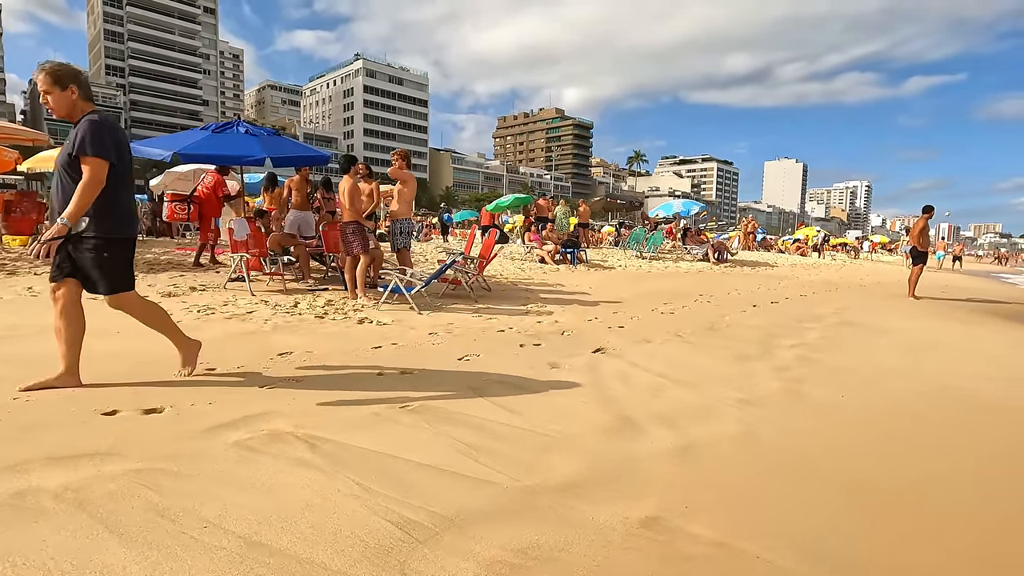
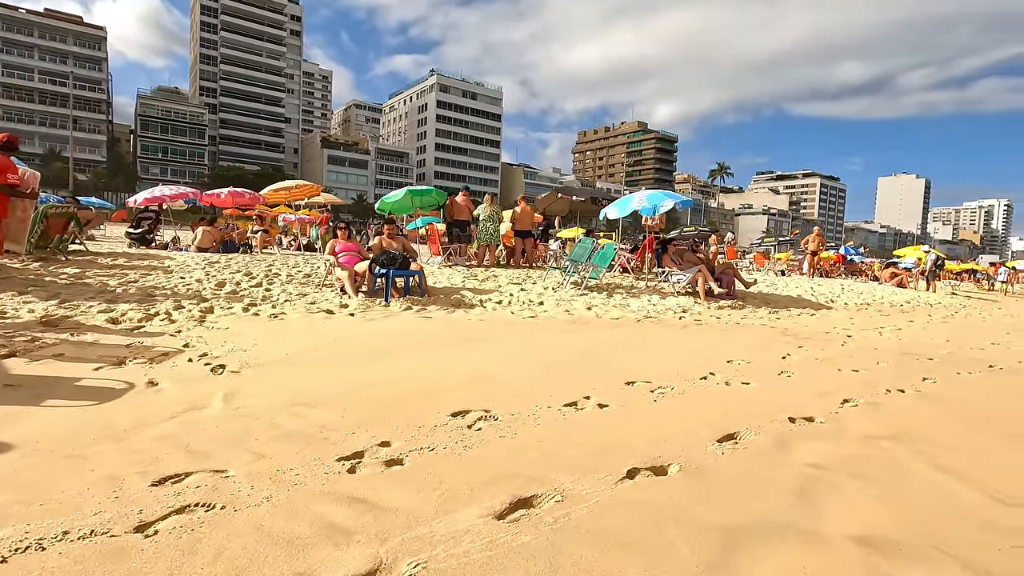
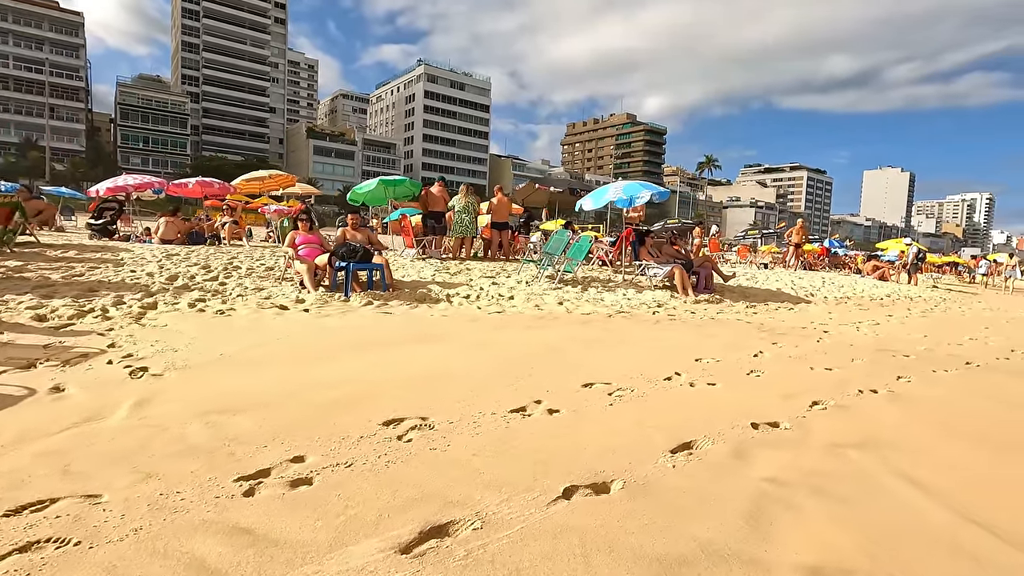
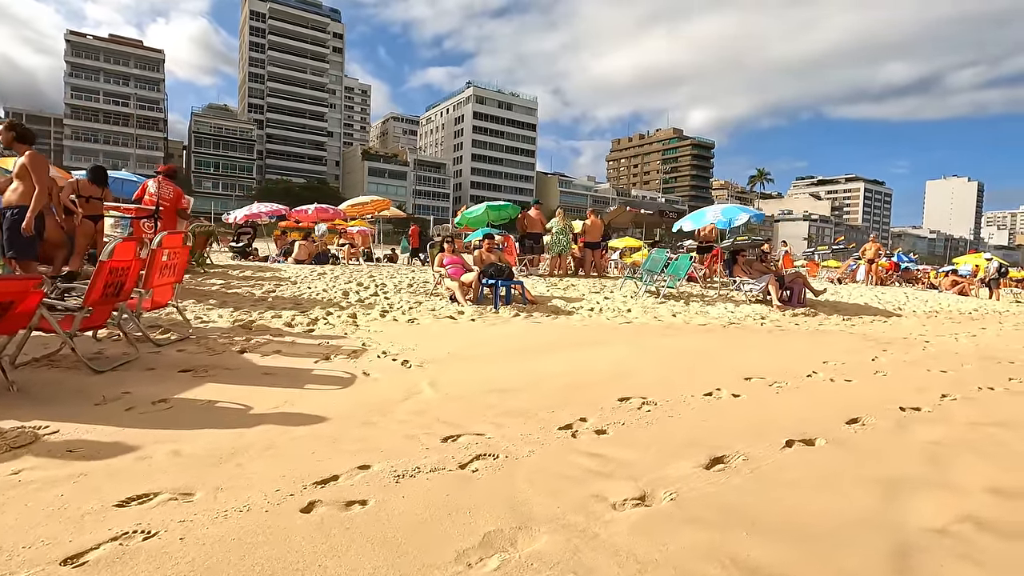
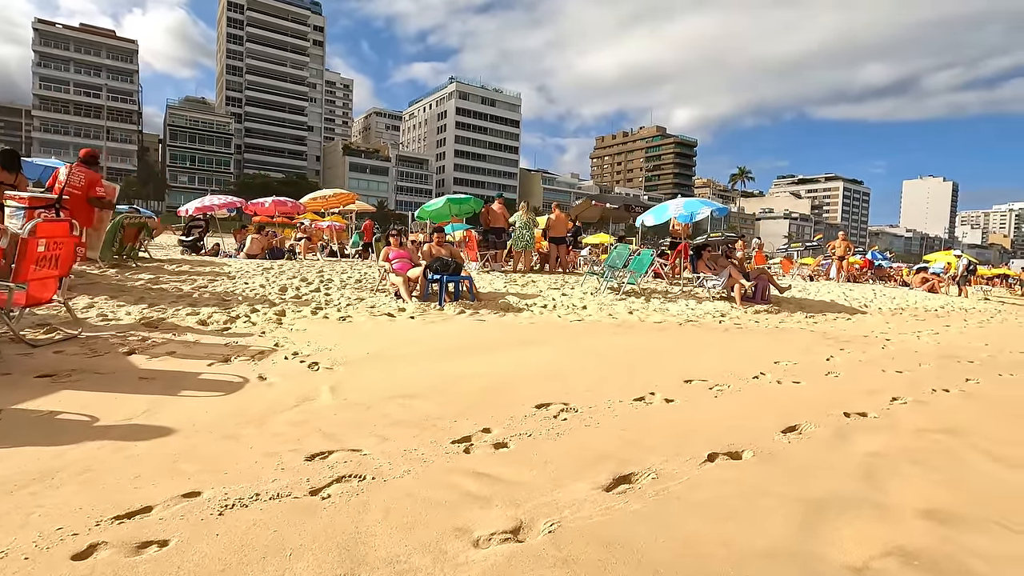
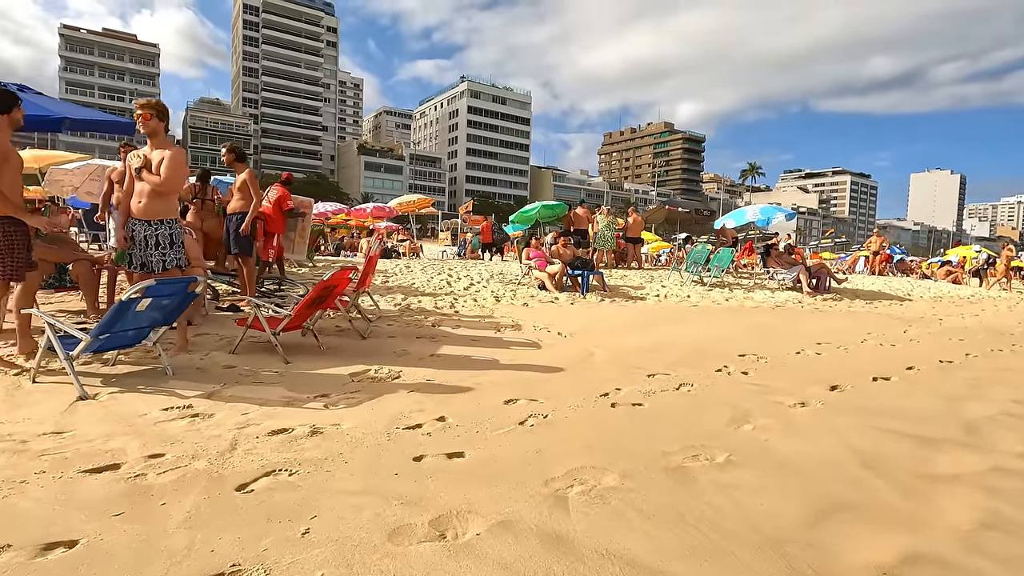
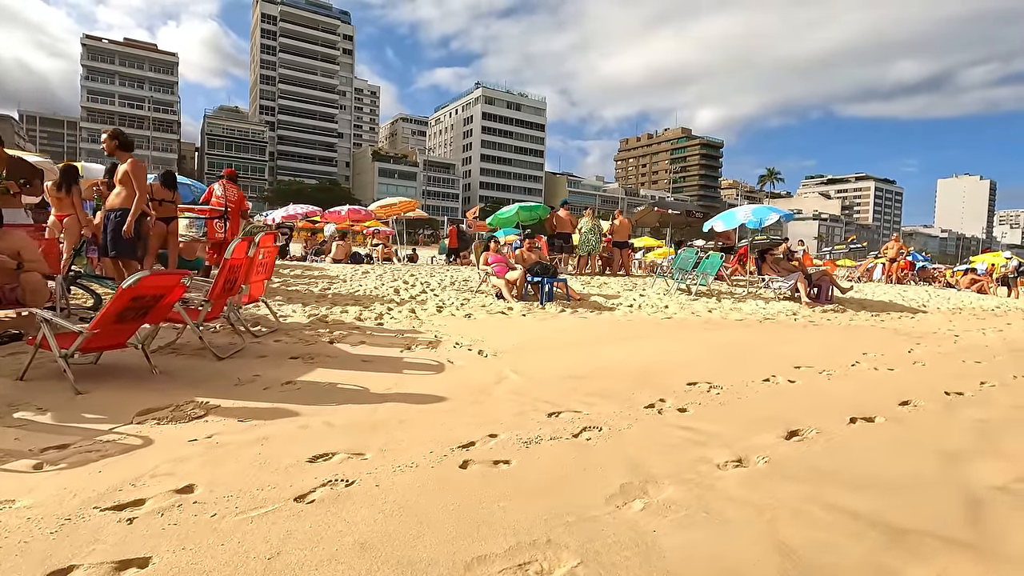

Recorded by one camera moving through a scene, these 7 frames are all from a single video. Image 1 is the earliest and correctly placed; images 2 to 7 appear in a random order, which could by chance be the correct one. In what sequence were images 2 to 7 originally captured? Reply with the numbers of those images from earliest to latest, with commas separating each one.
6, 7, 4, 5, 2, 3
